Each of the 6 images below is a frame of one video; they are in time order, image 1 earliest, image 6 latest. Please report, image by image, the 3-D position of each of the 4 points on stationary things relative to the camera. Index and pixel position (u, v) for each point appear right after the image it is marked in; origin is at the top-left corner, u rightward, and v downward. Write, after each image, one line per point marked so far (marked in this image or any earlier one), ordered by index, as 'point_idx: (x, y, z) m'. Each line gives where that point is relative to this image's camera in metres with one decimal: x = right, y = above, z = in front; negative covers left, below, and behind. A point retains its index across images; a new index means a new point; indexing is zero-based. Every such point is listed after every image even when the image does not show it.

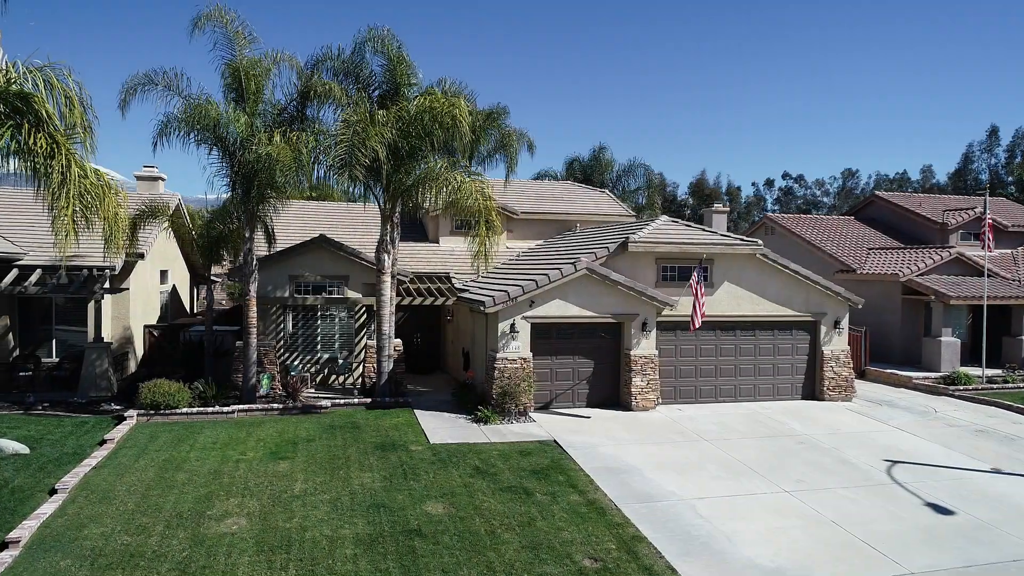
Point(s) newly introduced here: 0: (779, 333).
0: (+6.5, -1.1, +16.6) m
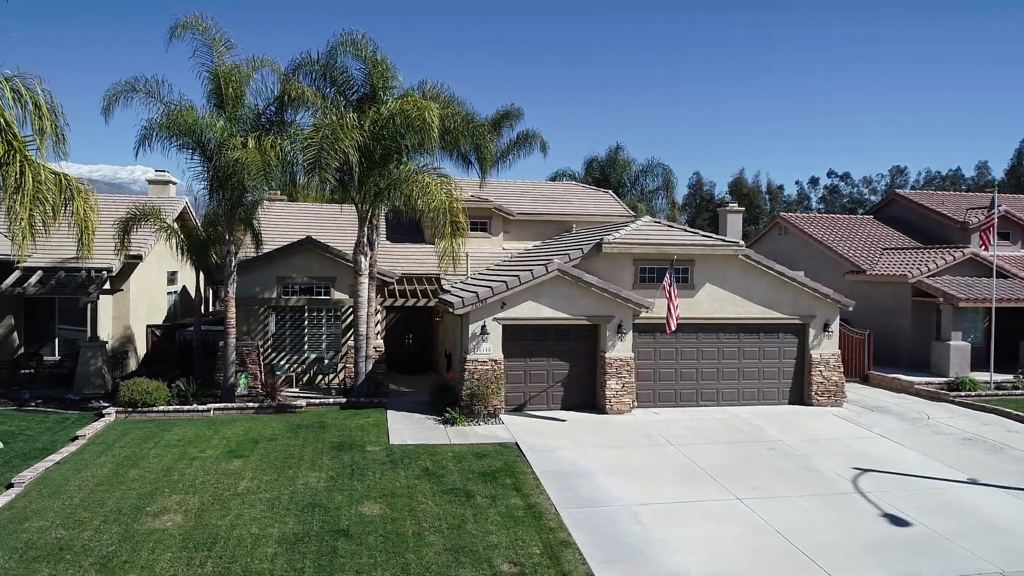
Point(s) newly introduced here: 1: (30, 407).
0: (+6.0, -1.1, +16.2) m
1: (-10.7, -2.6, +15.2) m
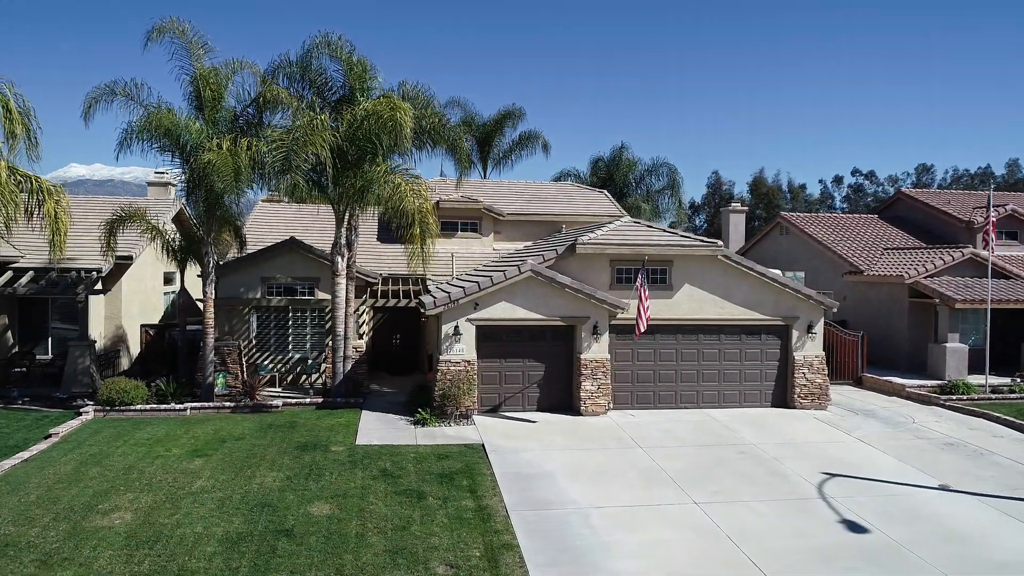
0: (+5.4, -1.2, +15.9) m
1: (-11.2, -2.7, +15.5) m
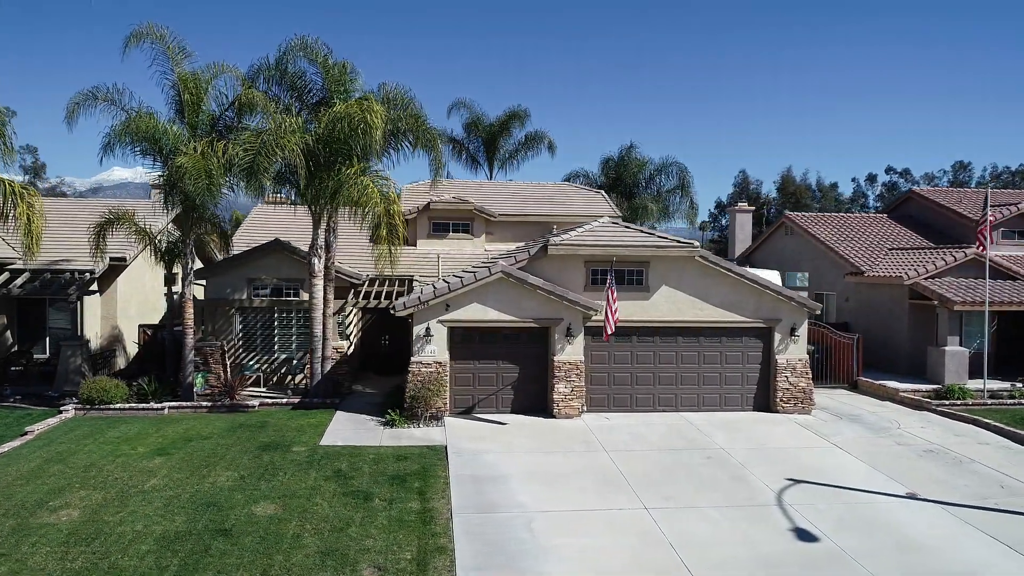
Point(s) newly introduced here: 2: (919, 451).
0: (+4.9, -1.2, +15.7) m
1: (-11.8, -2.7, +16.0) m
2: (+7.8, -3.1, +13.1) m
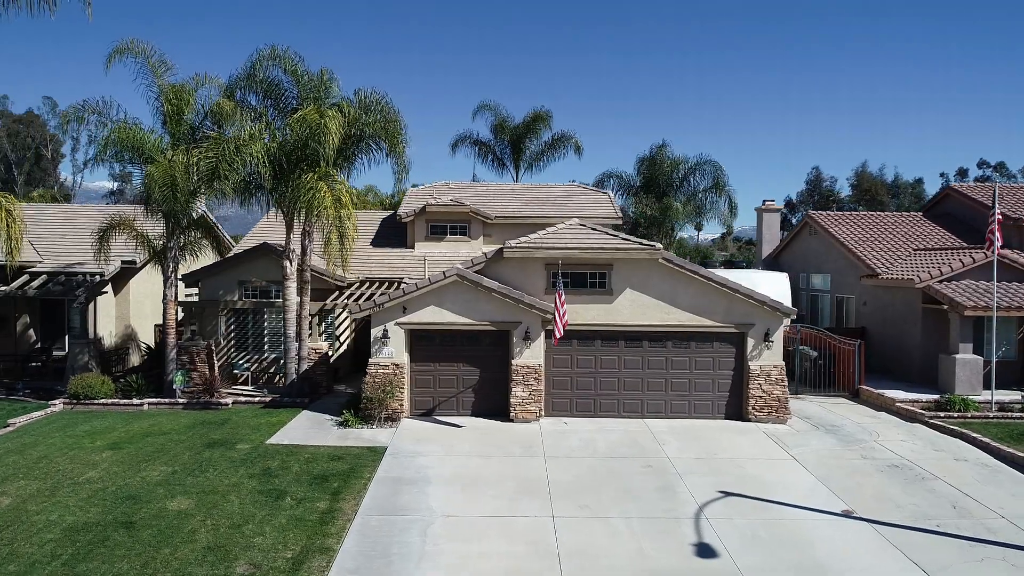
0: (+4.1, -1.3, +15.1) m
1: (-12.5, -2.7, +17.2) m
2: (+6.7, -3.2, +12.3) m
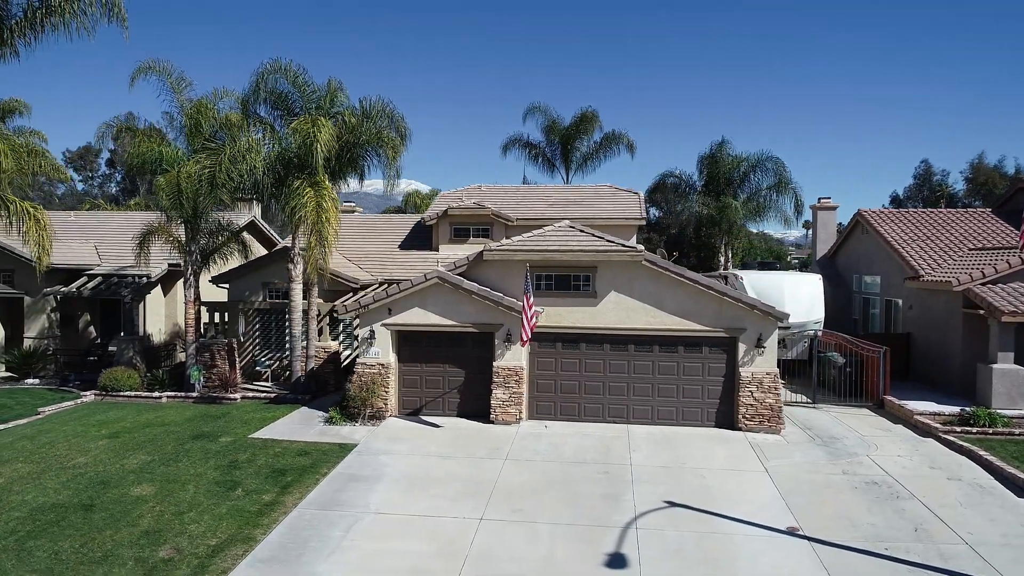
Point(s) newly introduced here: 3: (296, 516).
0: (+3.7, -1.3, +14.7) m
1: (-12.4, -2.7, +19.0) m
2: (+5.9, -3.3, +11.5) m
3: (-3.2, -3.4, +10.2) m
